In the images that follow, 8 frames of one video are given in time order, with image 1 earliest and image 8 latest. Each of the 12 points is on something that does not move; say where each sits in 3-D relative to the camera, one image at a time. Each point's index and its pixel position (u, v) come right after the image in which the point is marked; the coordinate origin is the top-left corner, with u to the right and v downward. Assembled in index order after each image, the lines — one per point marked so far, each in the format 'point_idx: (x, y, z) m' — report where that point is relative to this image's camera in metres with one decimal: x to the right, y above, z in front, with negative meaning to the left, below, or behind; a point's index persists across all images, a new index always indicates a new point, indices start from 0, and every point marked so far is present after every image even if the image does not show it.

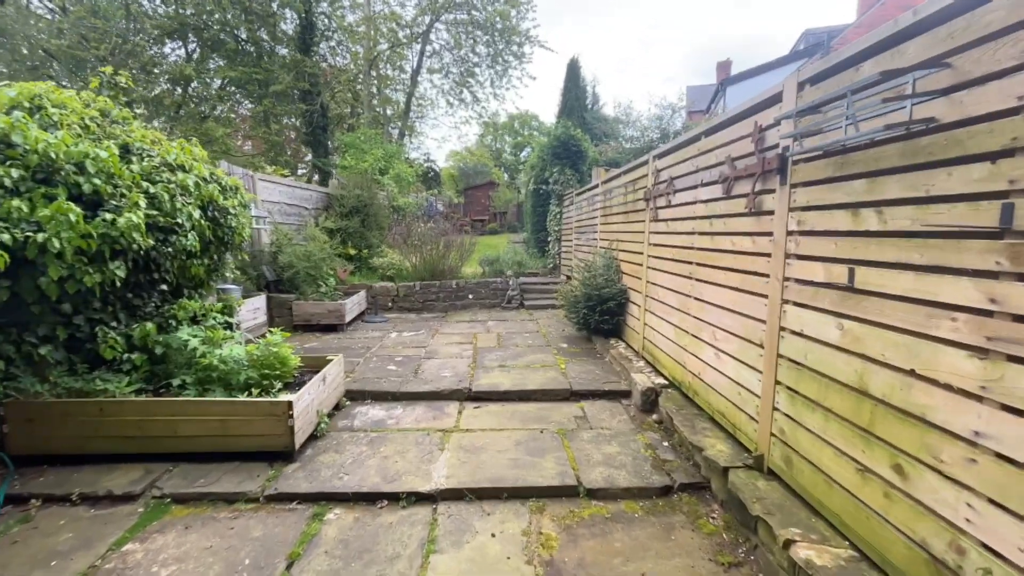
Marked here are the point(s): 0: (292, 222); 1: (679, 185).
0: (-3.0, +0.9, +6.3) m
1: (+1.2, +0.7, +3.2) m
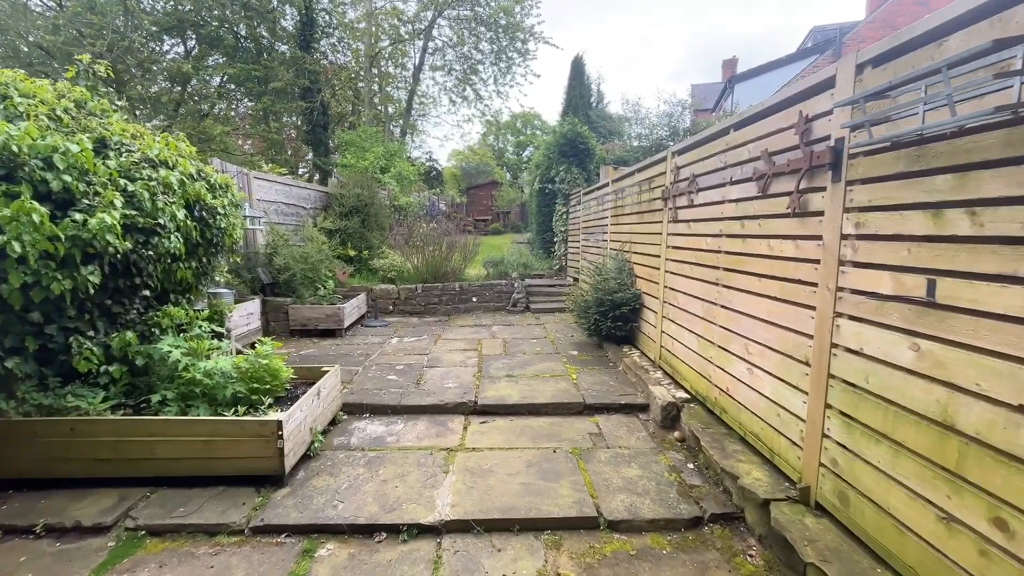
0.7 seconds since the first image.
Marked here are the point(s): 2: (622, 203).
0: (-3.0, +0.9, +6.1) m
1: (+1.2, +0.7, +2.9) m
2: (+1.2, +0.9, +5.0) m
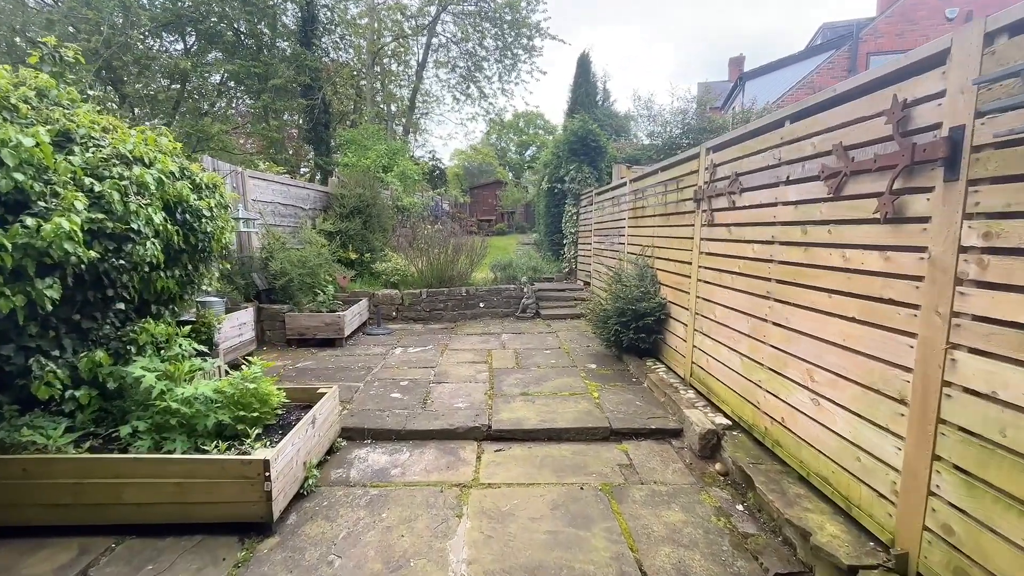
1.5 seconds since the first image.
0: (-2.8, +0.8, +5.8) m
1: (+1.3, +0.6, +2.6) m
2: (+1.3, +0.9, +4.7) m
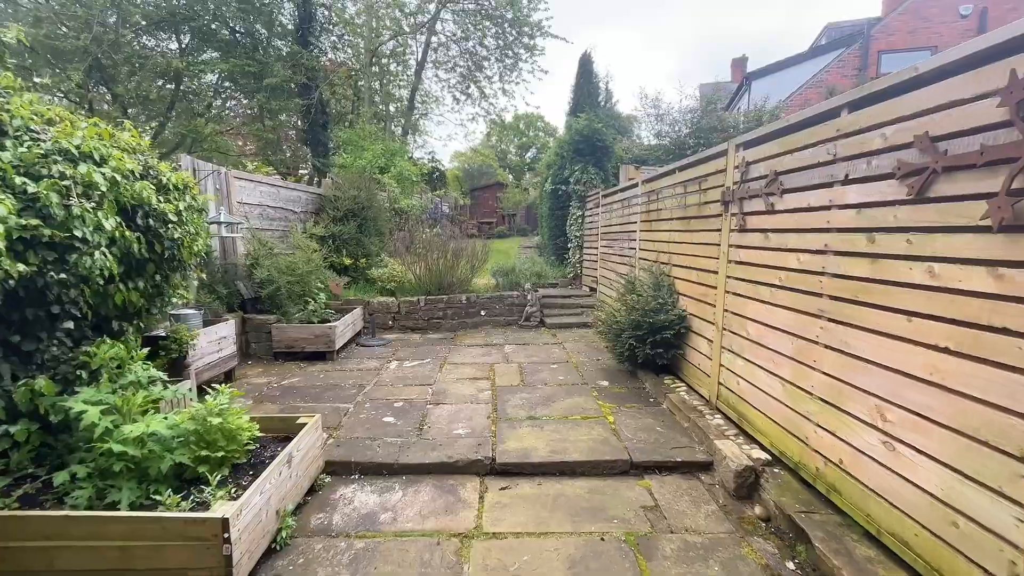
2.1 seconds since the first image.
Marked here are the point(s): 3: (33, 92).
0: (-2.8, +0.7, +5.4) m
1: (+1.4, +0.5, +2.3) m
2: (+1.4, +0.8, +4.4) m
3: (-2.3, +1.0, +2.3) m
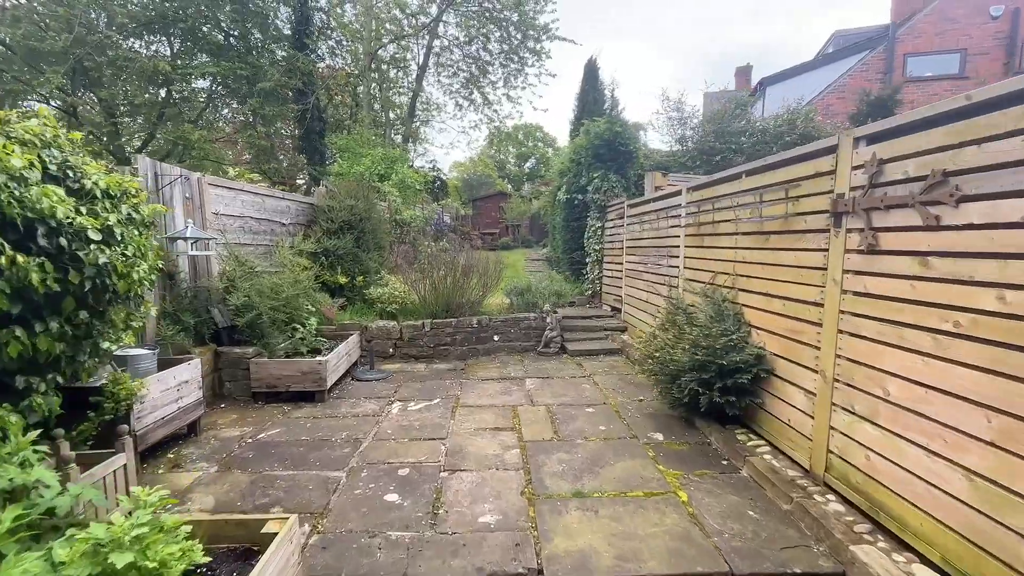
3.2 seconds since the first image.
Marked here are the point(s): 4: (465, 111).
0: (-2.6, +0.5, +4.7) m
1: (+1.6, +0.3, +1.6) m
2: (+1.6, +0.6, +3.7) m
3: (-2.1, +0.8, +1.6) m
4: (-1.5, +5.8, +15.0) m
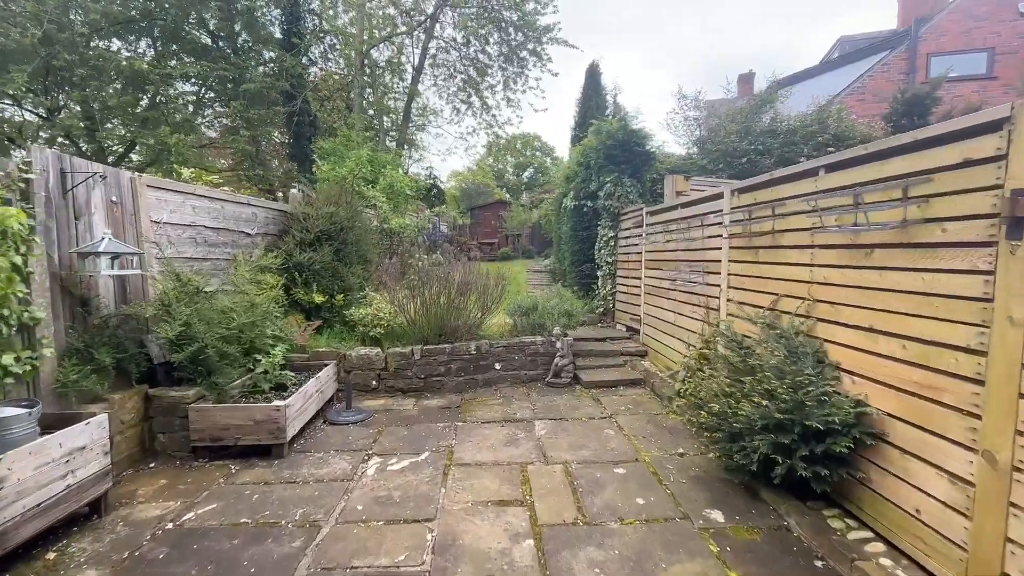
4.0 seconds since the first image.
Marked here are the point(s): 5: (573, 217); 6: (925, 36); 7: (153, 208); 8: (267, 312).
0: (-2.5, +0.3, +3.9) m
1: (+1.7, +0.2, +0.8) m
2: (+1.6, +0.4, +2.9) m
3: (-2.1, +0.7, +0.8) m
4: (-1.5, +5.4, +14.4) m
5: (+0.9, +1.1, +7.0) m
6: (+9.3, +5.7, +10.4) m
7: (-2.6, +0.6, +3.3) m
8: (-1.9, -0.2, +3.6) m
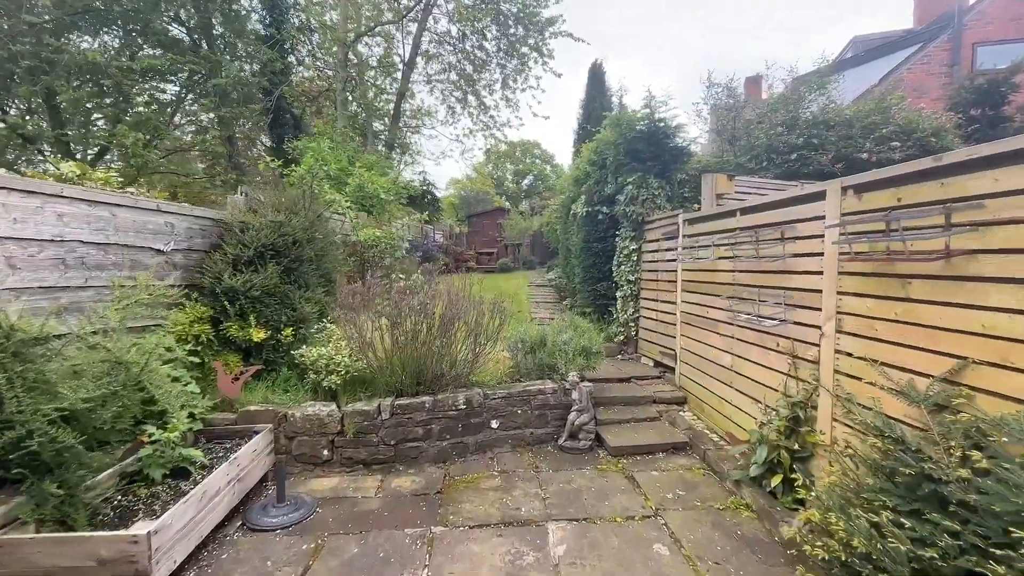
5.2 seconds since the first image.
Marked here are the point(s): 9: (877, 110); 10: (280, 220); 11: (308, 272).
0: (-2.5, 0.0, +2.8) m
1: (+1.7, 0.0, -0.3) m
2: (+1.6, +0.2, +1.8) m
3: (-2.1, +0.5, -0.3) m
4: (-1.5, +5.0, +13.3) m
5: (+0.9, +0.8, +5.9) m
6: (+9.3, +5.4, +9.4) m
7: (-2.5, +0.3, +2.1) m
8: (-1.9, -0.4, +2.5) m
9: (+4.3, +2.1, +5.5) m
10: (-1.9, +0.6, +3.9) m
11: (-1.8, +0.2, +4.0) m
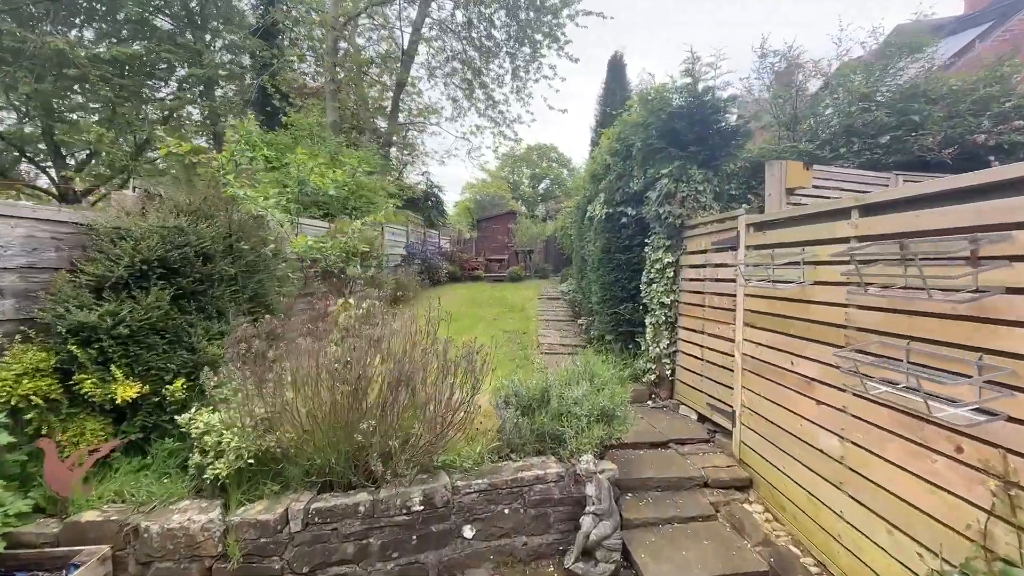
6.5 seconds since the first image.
0: (-2.6, -0.1, +1.7) m
1: (+1.4, -0.1, -1.6) m
2: (+1.5, 0.0, +0.6) m
3: (-2.3, +0.3, -1.4) m
4: (-1.3, +4.7, +12.2) m
5: (+0.9, +0.6, +4.7) m
6: (+9.5, +5.1, +7.9) m
7: (-2.7, +0.2, +1.1) m
8: (-2.0, -0.6, +1.4) m
9: (+4.3, +1.9, +4.1) m
10: (-2.0, +0.4, +2.8) m
11: (-1.8, 0.0, +2.9) m
